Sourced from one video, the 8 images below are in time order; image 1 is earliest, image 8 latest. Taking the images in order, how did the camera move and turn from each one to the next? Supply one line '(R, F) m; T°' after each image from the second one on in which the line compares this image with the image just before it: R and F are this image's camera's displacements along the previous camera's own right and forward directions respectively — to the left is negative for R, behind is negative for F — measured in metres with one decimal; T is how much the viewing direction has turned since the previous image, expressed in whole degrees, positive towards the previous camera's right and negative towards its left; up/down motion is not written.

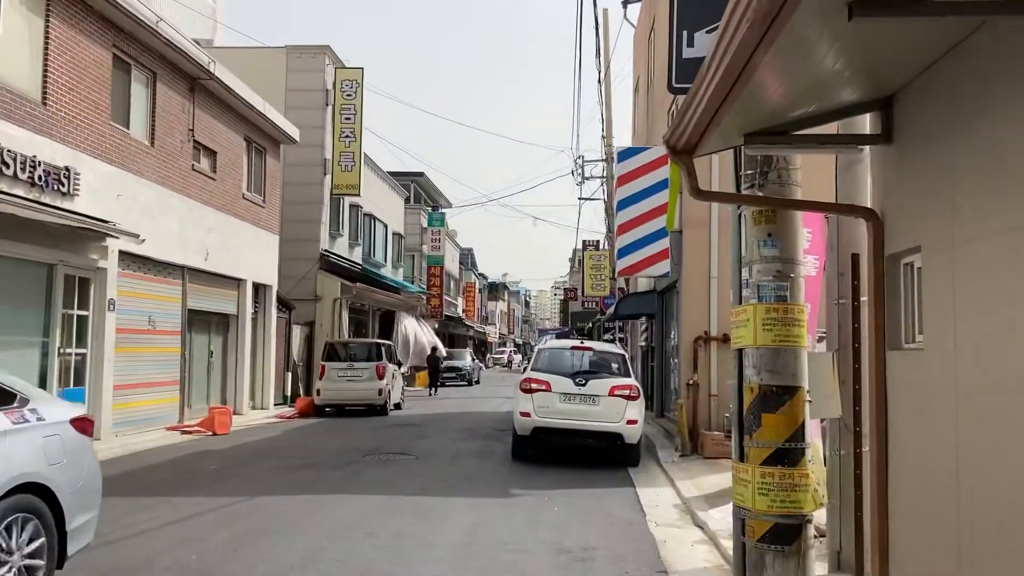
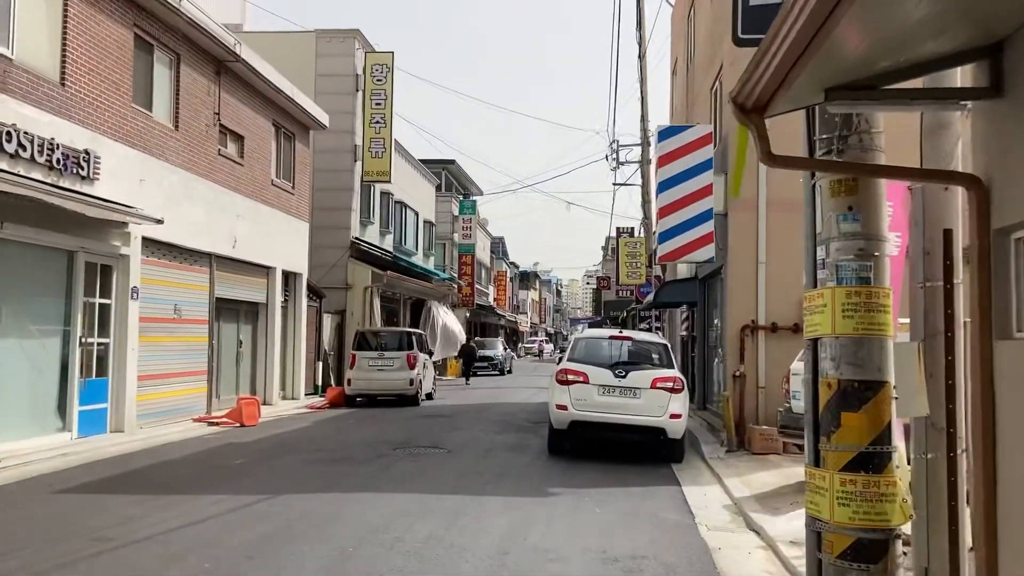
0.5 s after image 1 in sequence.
(-0.1, +0.5) m; -2°
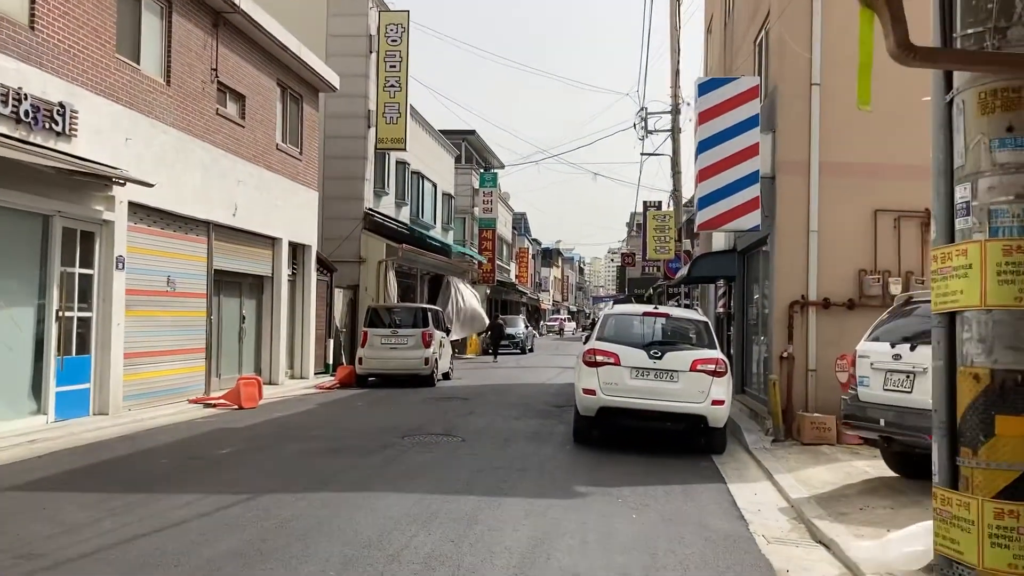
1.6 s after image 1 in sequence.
(0.0, +1.1) m; -1°
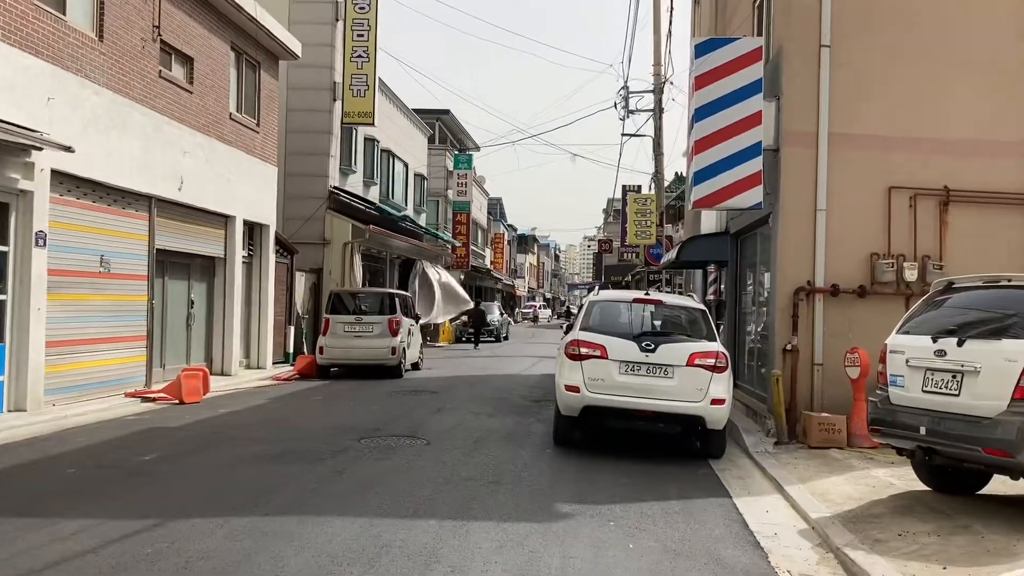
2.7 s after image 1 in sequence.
(0.0, +1.1) m; +2°
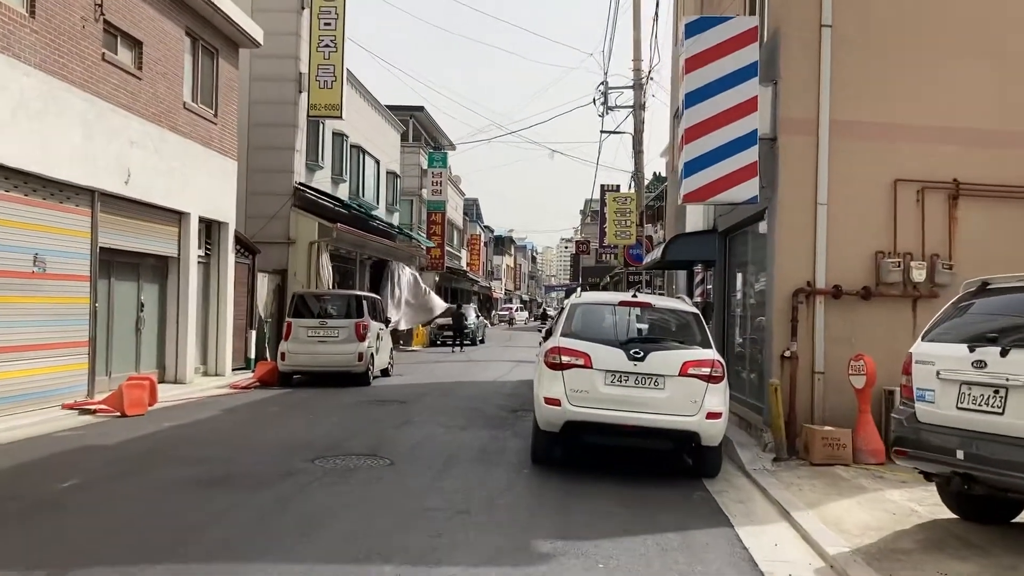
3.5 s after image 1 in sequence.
(0.0, +0.8) m; +1°
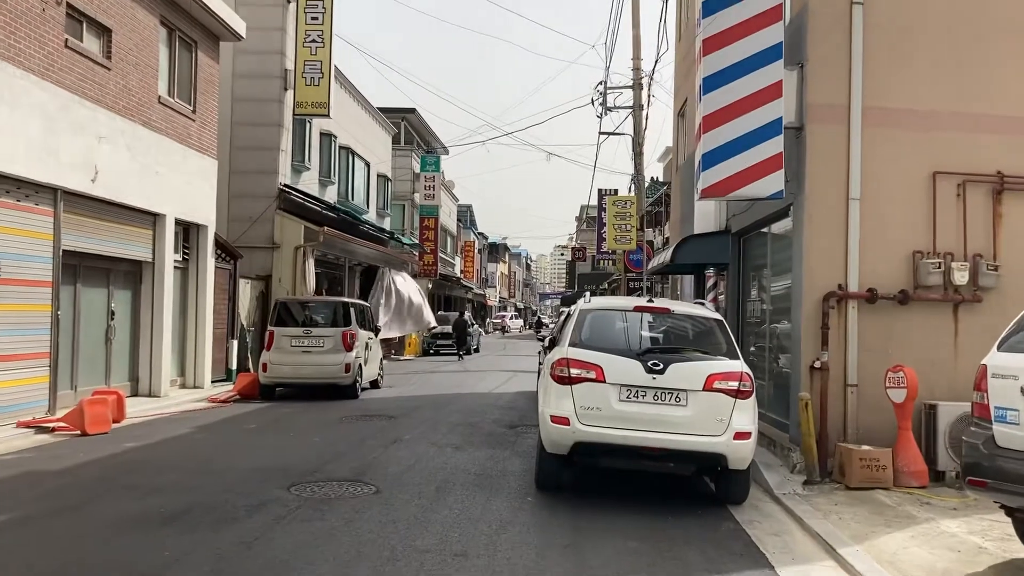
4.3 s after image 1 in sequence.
(-0.1, +0.8) m; 0°
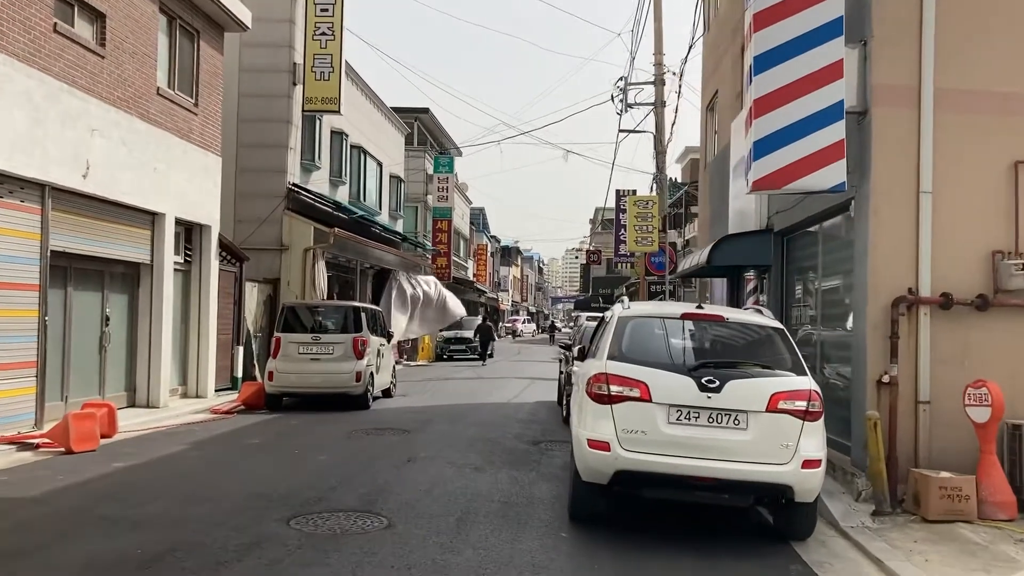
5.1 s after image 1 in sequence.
(-0.1, +0.8) m; -1°
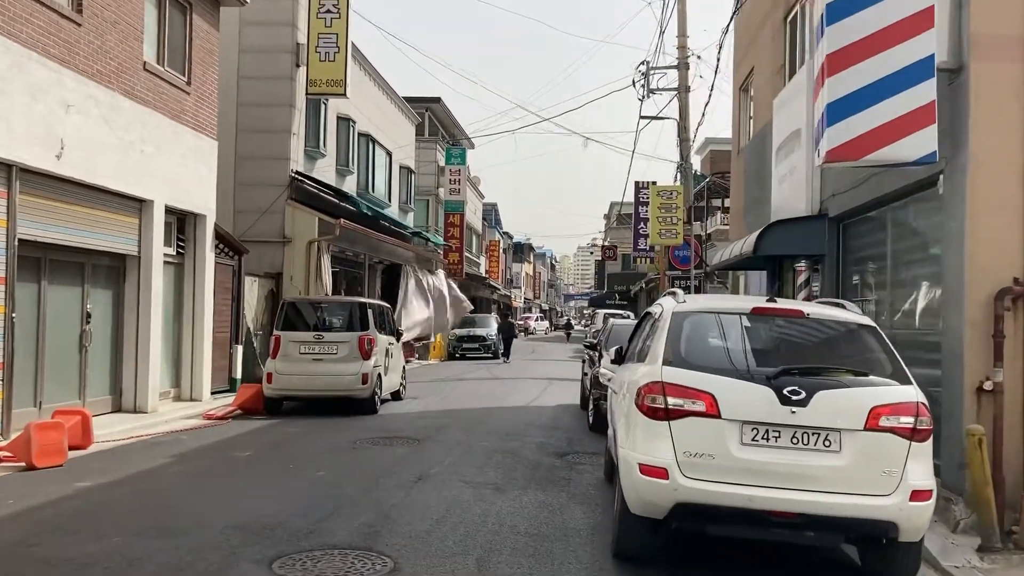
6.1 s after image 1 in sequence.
(-0.1, +1.1) m; -1°
